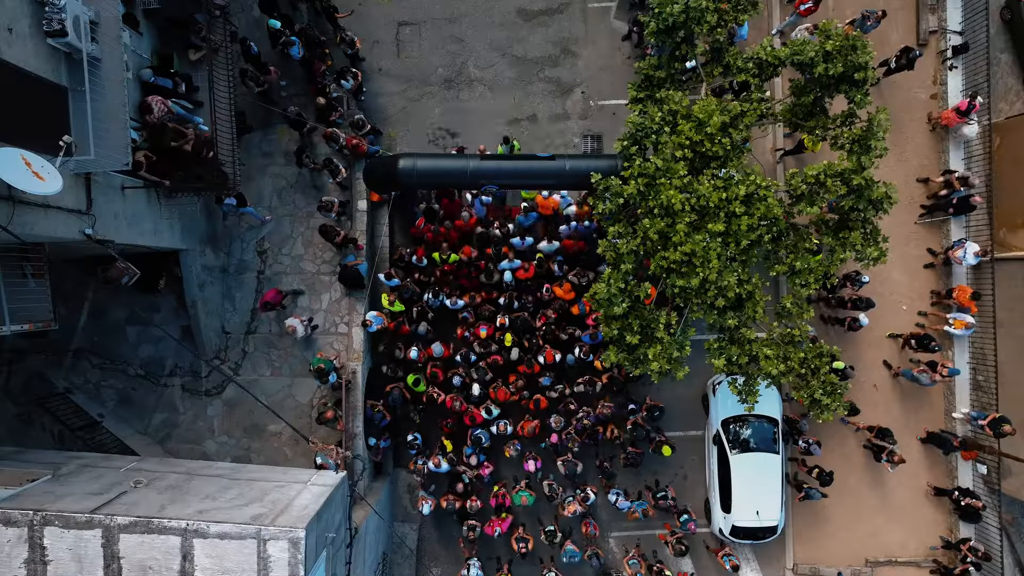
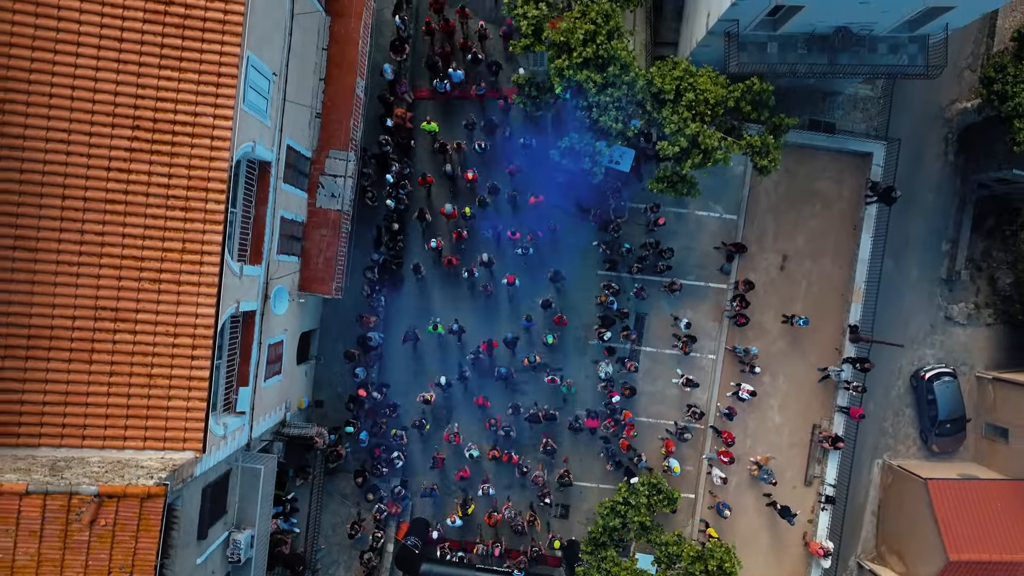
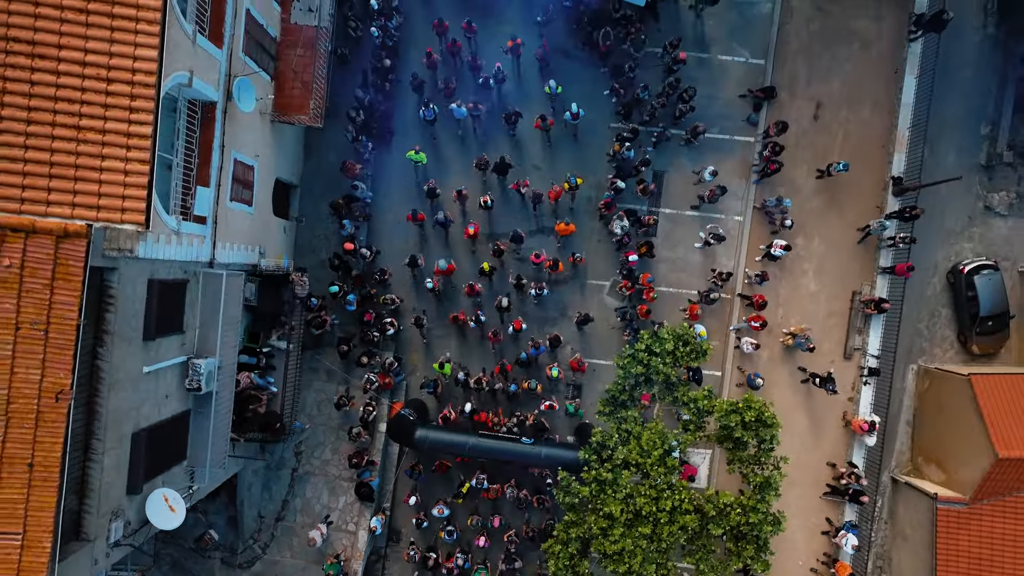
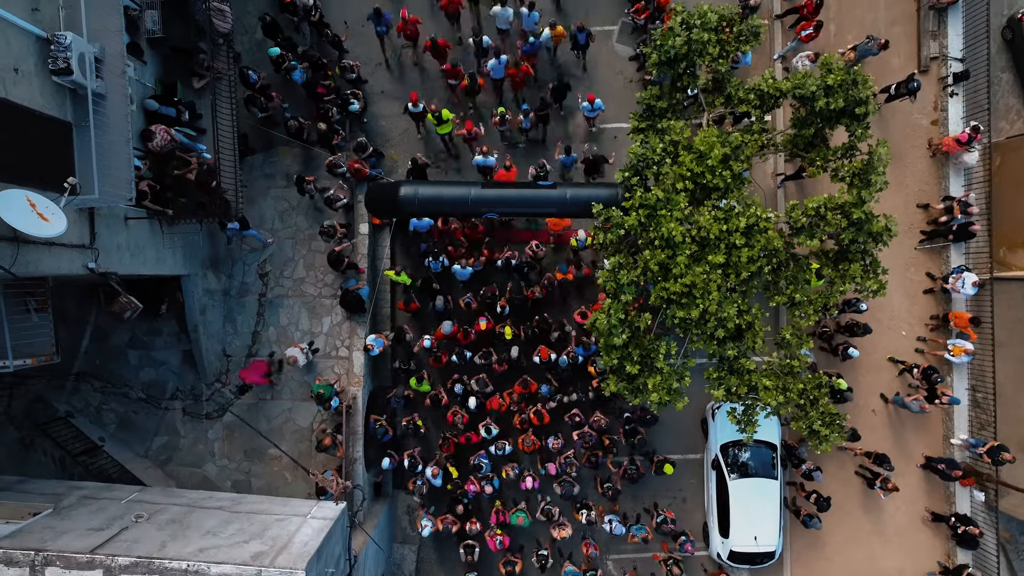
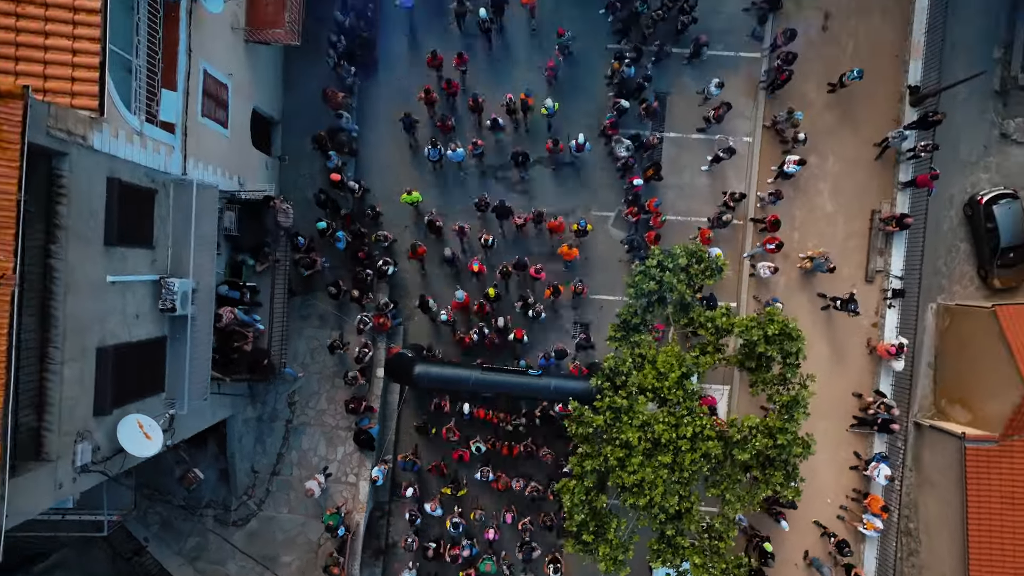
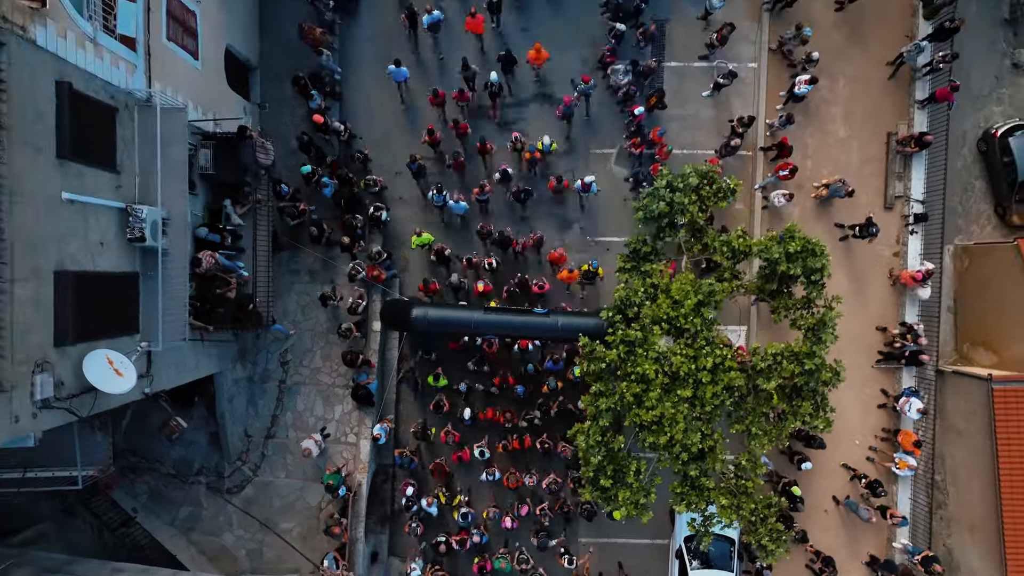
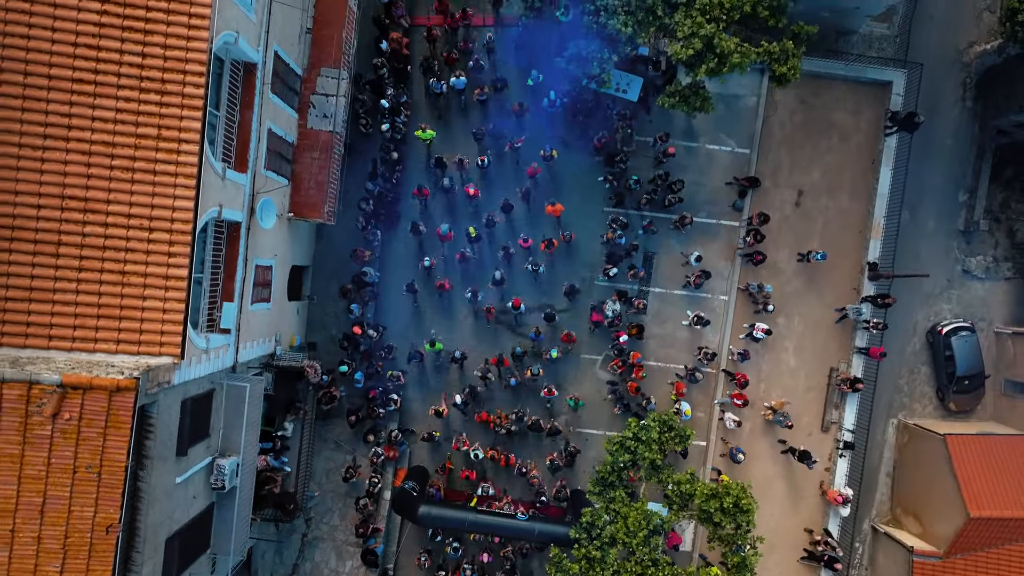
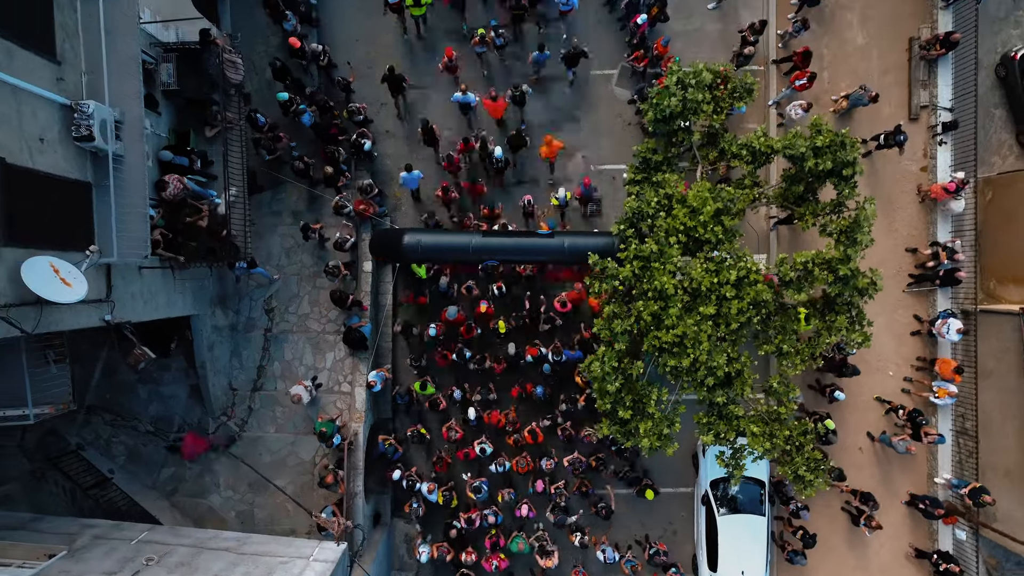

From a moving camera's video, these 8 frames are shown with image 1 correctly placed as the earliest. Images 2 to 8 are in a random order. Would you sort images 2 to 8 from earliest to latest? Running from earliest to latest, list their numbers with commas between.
4, 8, 6, 5, 3, 7, 2
